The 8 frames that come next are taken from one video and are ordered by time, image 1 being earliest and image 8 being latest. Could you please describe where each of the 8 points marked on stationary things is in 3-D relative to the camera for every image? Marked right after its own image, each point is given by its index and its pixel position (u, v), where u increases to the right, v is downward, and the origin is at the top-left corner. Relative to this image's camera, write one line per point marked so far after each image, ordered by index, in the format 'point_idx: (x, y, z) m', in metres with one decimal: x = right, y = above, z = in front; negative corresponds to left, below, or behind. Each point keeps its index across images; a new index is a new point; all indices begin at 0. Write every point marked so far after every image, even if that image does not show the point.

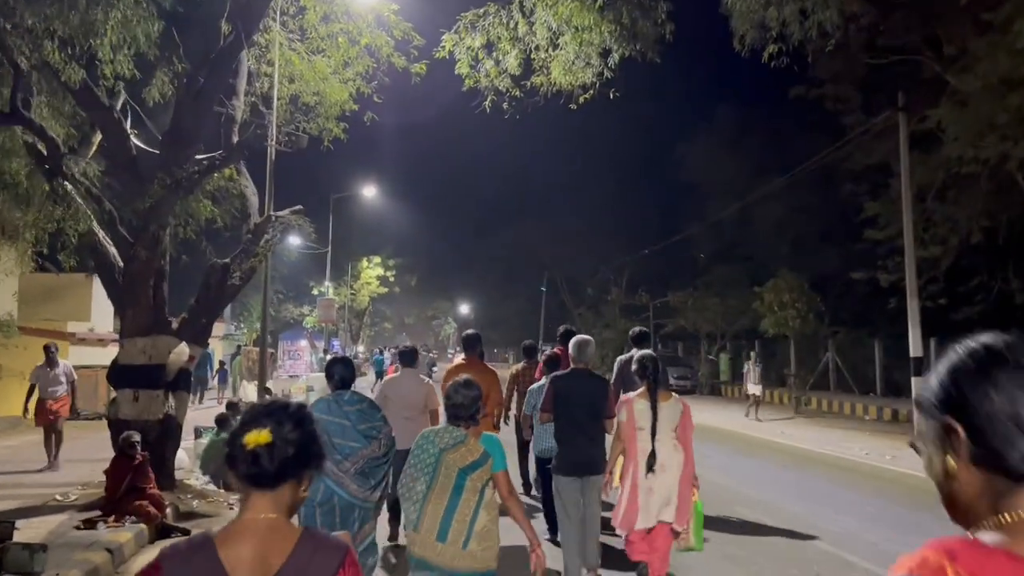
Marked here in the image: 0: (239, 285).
0: (-3.6, 0.0, +11.8) m
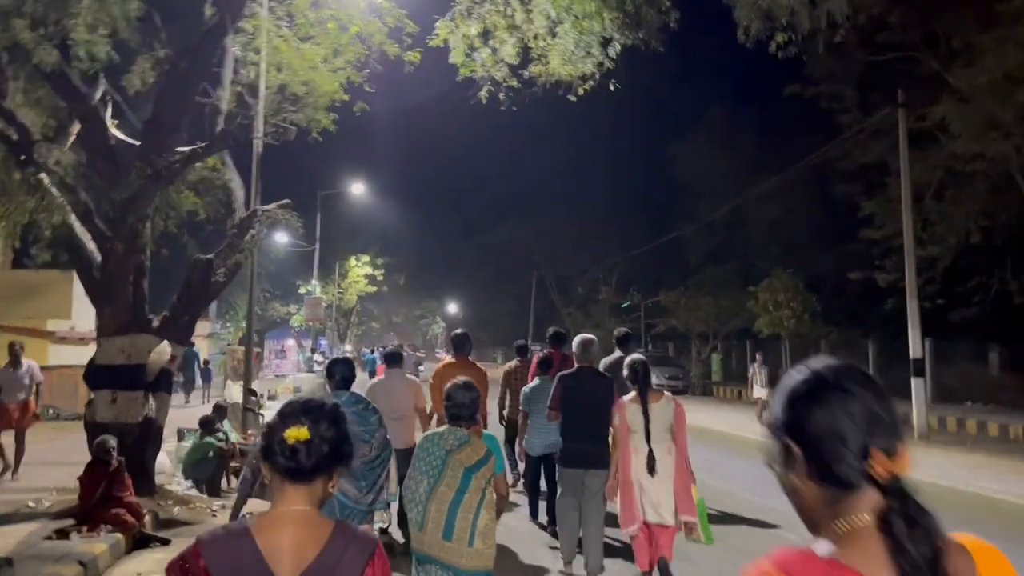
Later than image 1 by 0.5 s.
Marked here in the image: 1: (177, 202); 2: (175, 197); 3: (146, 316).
0: (-3.6, +0.1, +11.3) m
1: (-4.3, +1.1, +11.4) m
2: (-4.3, +1.2, +11.4) m
3: (-4.2, -0.3, +10.4) m
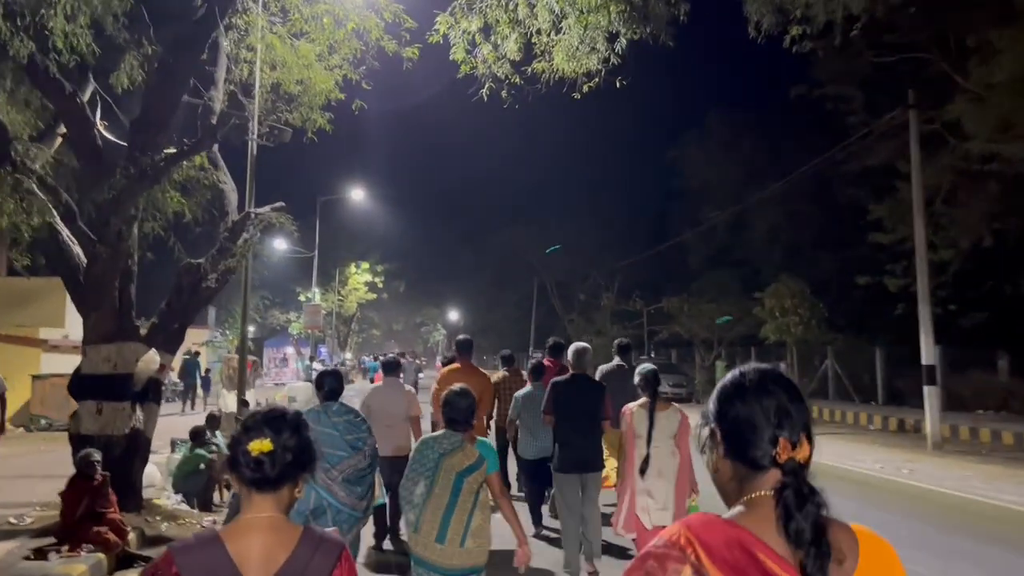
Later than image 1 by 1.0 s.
0: (-3.6, 0.0, +10.9) m
1: (-4.2, +1.0, +11.0) m
2: (-4.2, +1.1, +10.9) m
3: (-4.2, -0.4, +10.0) m
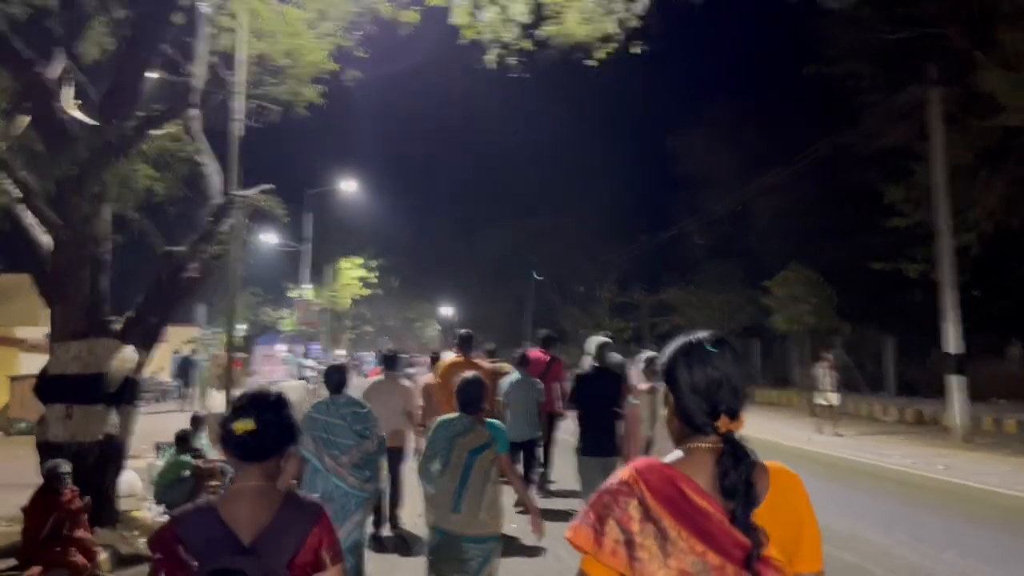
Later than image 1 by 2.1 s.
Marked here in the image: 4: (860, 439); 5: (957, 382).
0: (-3.4, +0.1, +9.9) m
1: (-4.1, +1.1, +10.0) m
2: (-4.1, +1.2, +9.9) m
3: (-4.0, -0.3, +9.0) m
4: (+6.6, -2.9, +17.2) m
5: (+8.3, -1.7, +16.9) m
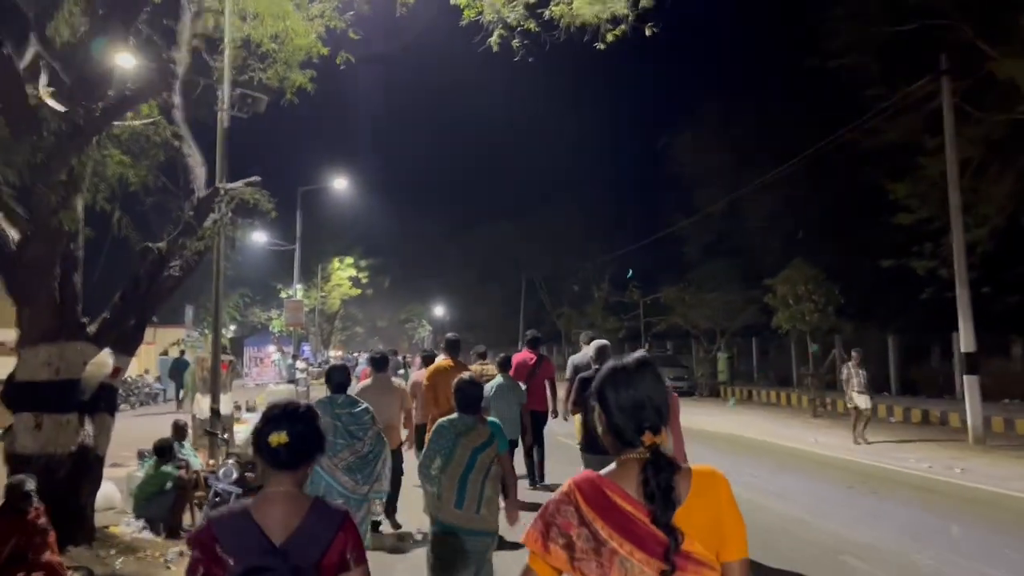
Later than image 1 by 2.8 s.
0: (-3.4, +0.1, +9.2) m
1: (-4.1, +1.1, +9.3) m
2: (-4.1, +1.2, +9.3) m
3: (-4.0, -0.3, +8.3) m
4: (+6.6, -2.9, +16.6) m
5: (+8.3, -1.7, +16.4) m
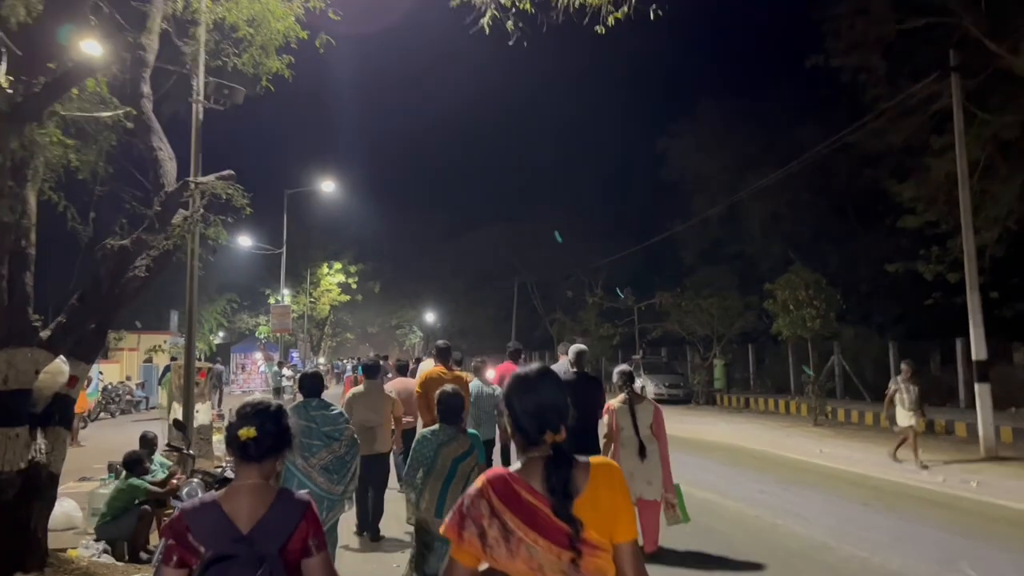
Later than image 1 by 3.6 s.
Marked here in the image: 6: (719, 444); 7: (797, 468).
0: (-3.5, +0.1, +8.5) m
1: (-4.1, +1.1, +8.6) m
2: (-4.1, +1.2, +8.5) m
3: (-4.0, -0.3, +7.6) m
4: (+6.5, -2.9, +16.0) m
5: (+8.2, -1.8, +15.7) m
6: (+4.2, -3.2, +18.7) m
7: (+4.5, -2.9, +14.3) m
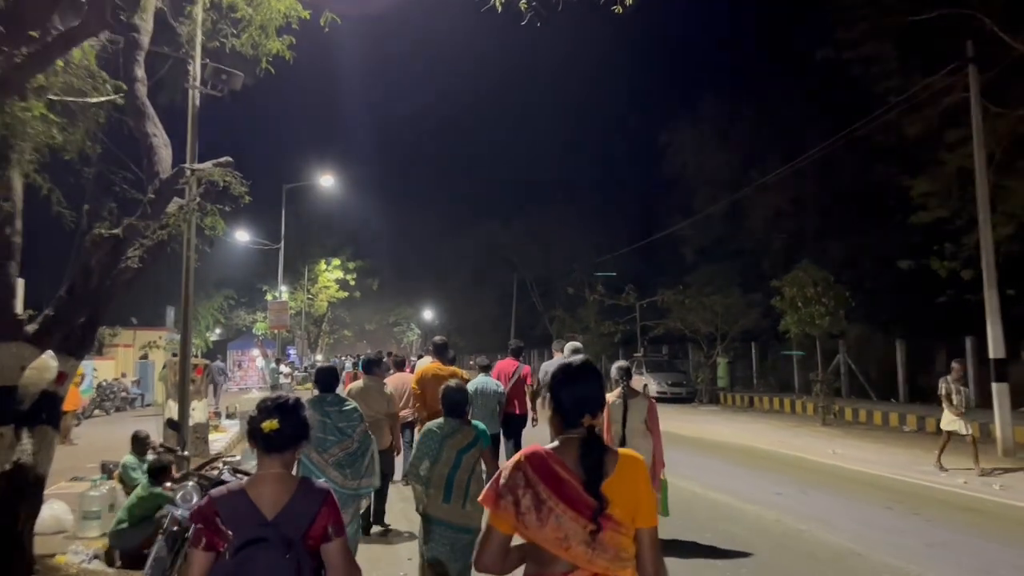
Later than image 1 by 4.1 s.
0: (-3.3, +0.2, +8.0) m
1: (-4.0, +1.2, +8.1) m
2: (-4.0, +1.3, +8.1) m
3: (-3.9, -0.2, +7.1) m
4: (+6.5, -2.9, +15.5) m
5: (+8.2, -1.7, +15.3) m
6: (+4.3, -3.1, +18.3) m
7: (+4.6, -2.8, +13.9) m
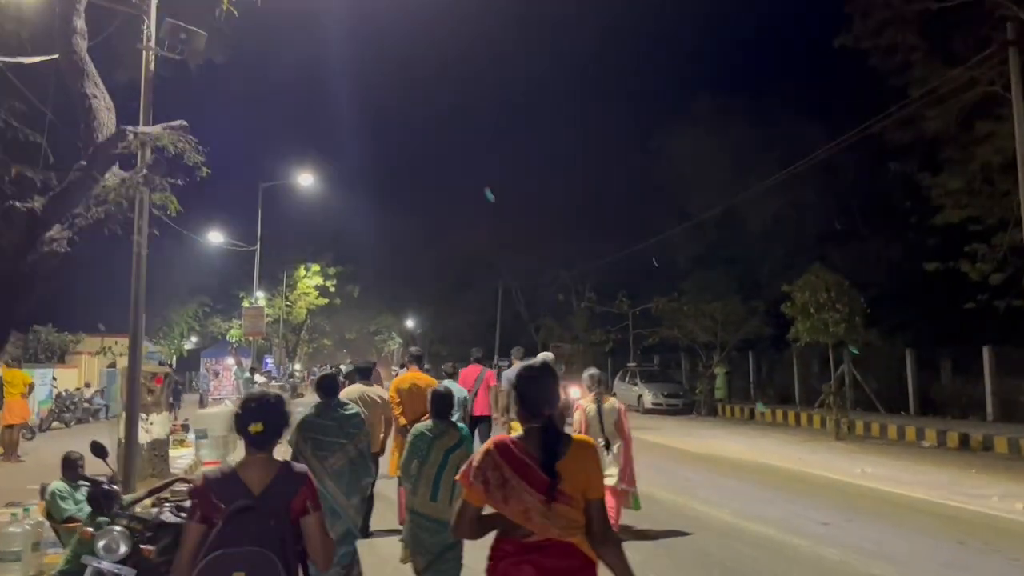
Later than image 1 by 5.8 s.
0: (-3.2, +0.3, +6.4) m
1: (-3.9, +1.3, +6.5) m
2: (-3.9, +1.3, +6.5) m
3: (-3.8, -0.1, +5.5) m
4: (+6.5, -2.9, +14.1) m
5: (+8.2, -1.8, +13.9) m
6: (+4.2, -3.2, +16.8) m
7: (+4.6, -2.8, +12.5) m
